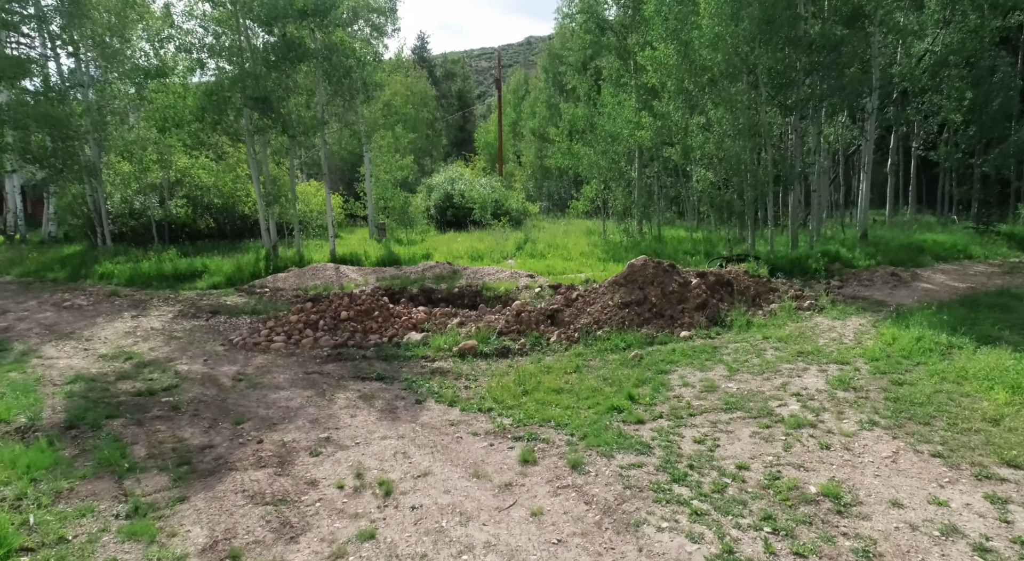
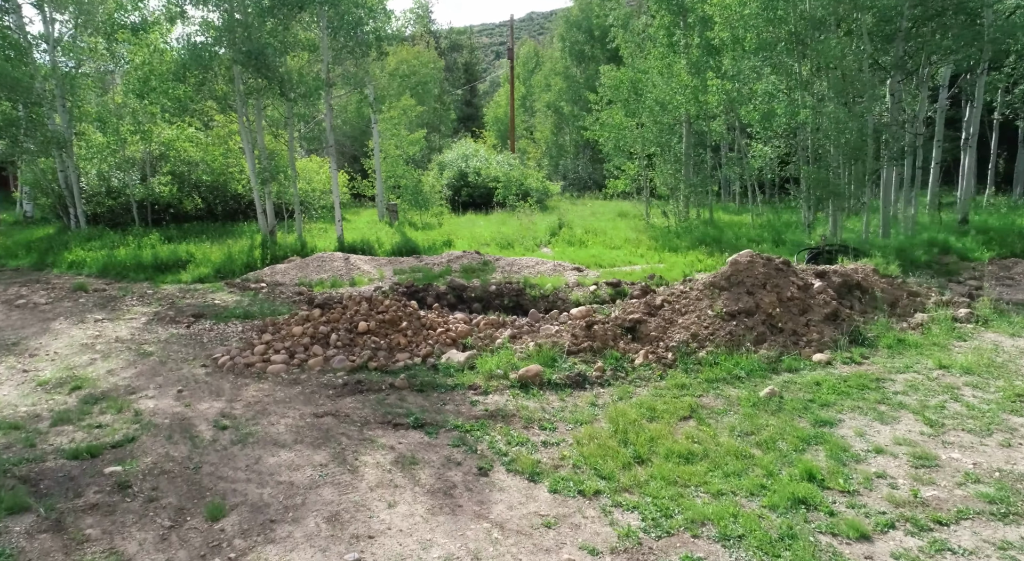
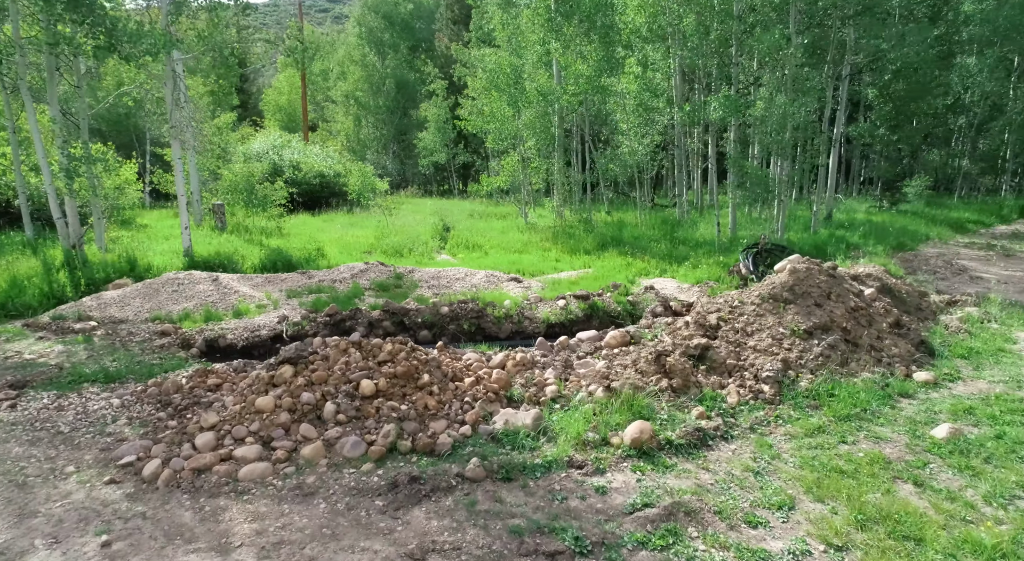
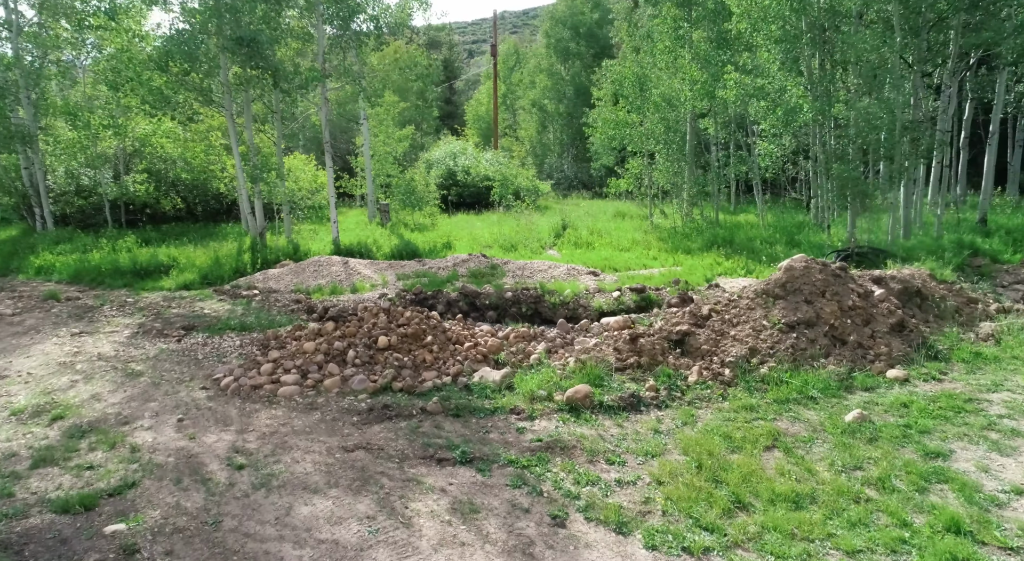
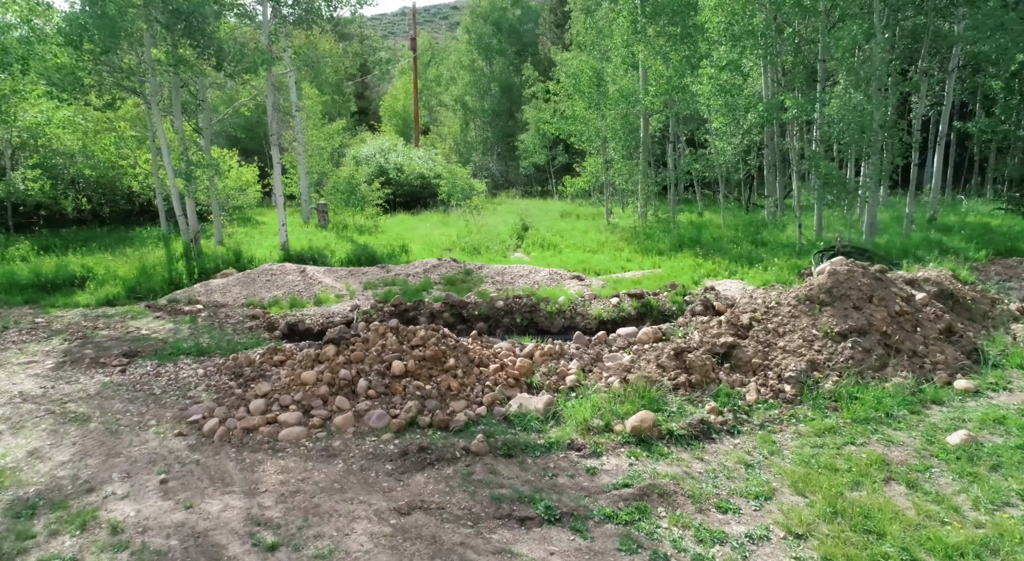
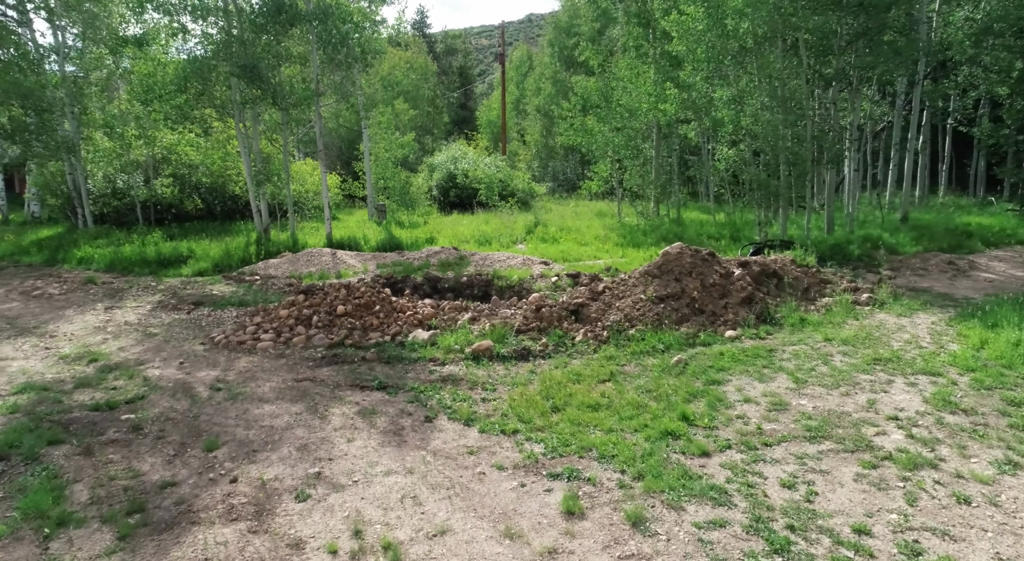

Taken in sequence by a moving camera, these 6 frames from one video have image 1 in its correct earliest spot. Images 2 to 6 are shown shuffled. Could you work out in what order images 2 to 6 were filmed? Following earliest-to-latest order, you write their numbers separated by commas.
6, 2, 4, 5, 3
